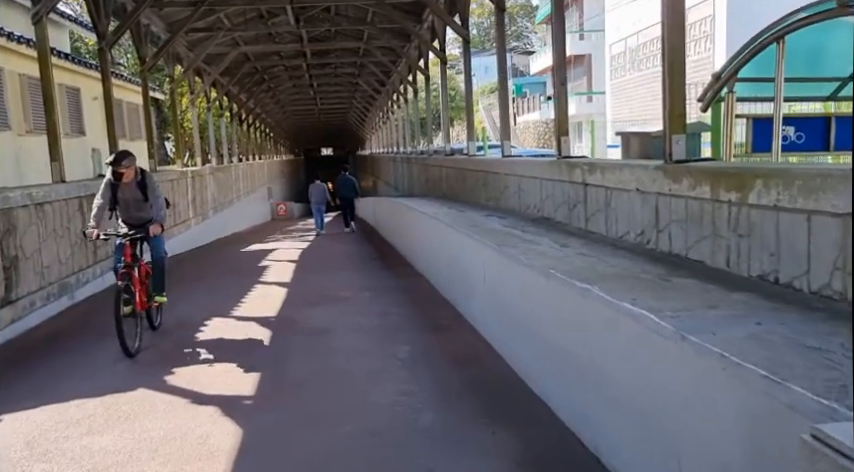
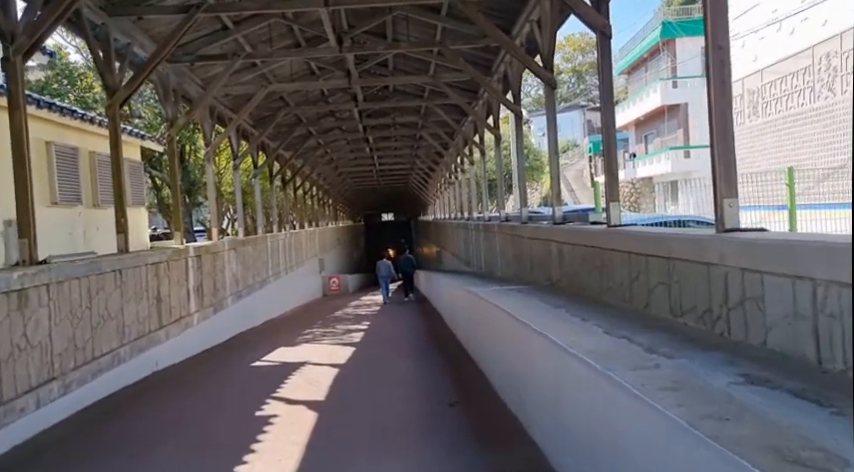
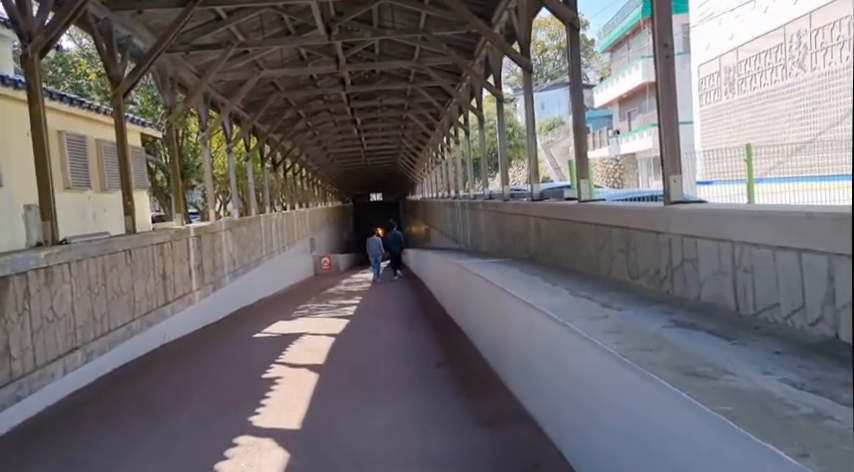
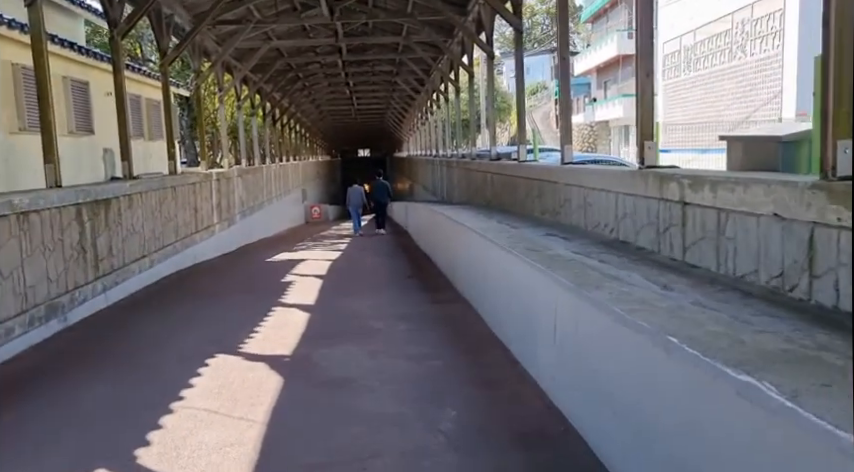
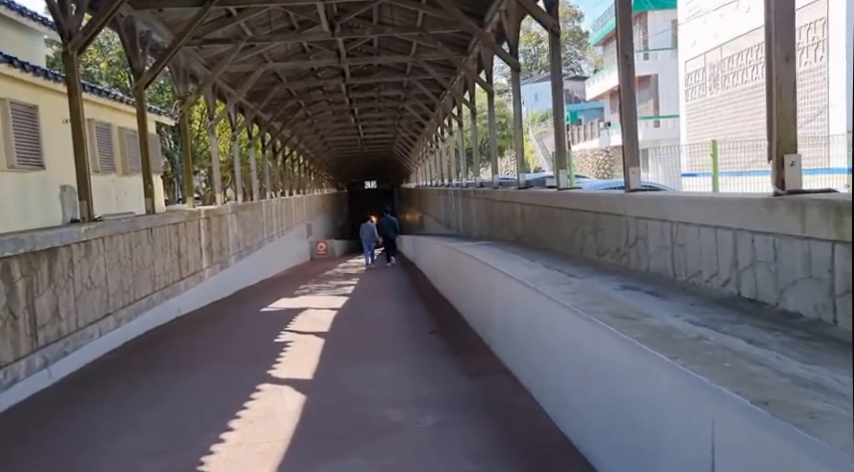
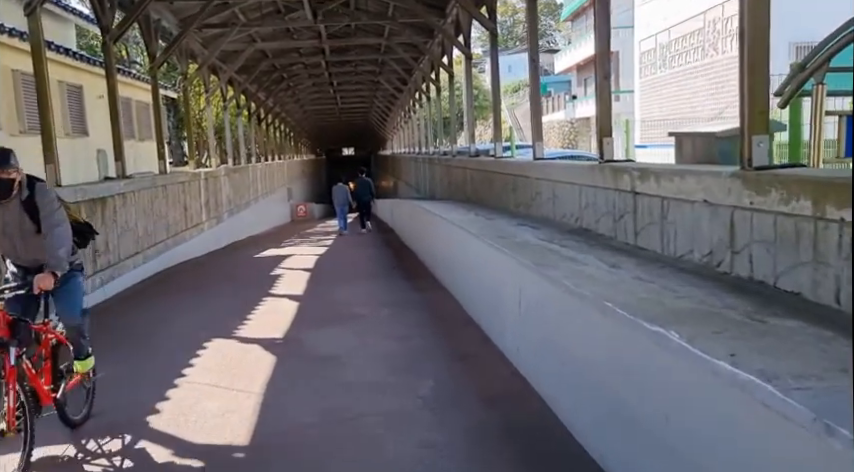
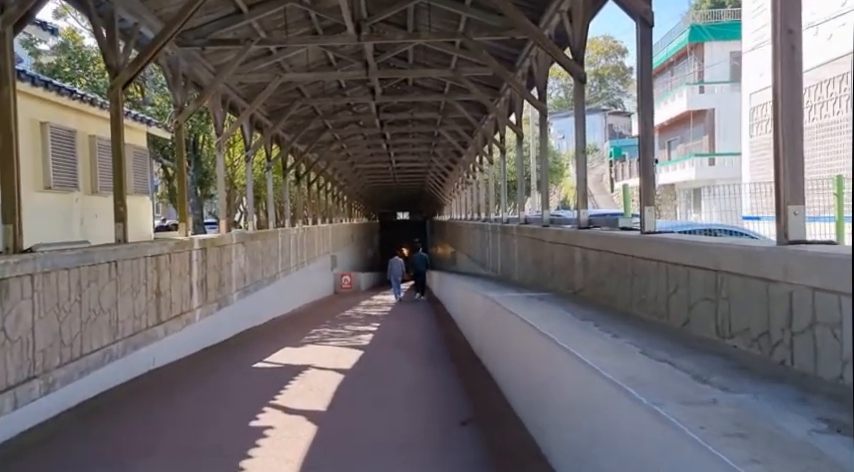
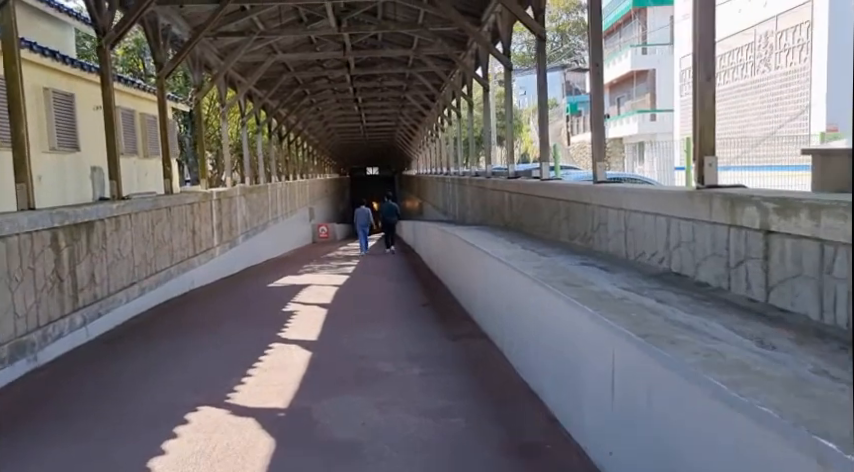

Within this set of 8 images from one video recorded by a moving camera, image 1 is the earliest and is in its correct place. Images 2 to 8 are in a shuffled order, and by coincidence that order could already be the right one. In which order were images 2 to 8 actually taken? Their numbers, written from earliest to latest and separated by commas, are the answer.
6, 4, 8, 5, 3, 2, 7
